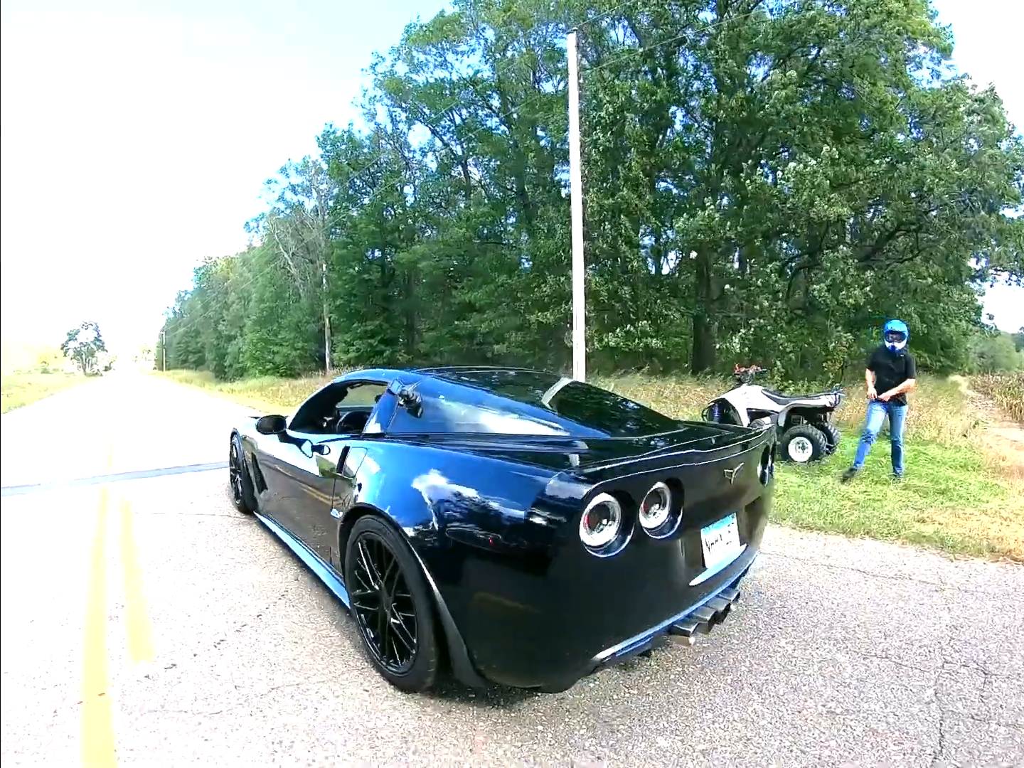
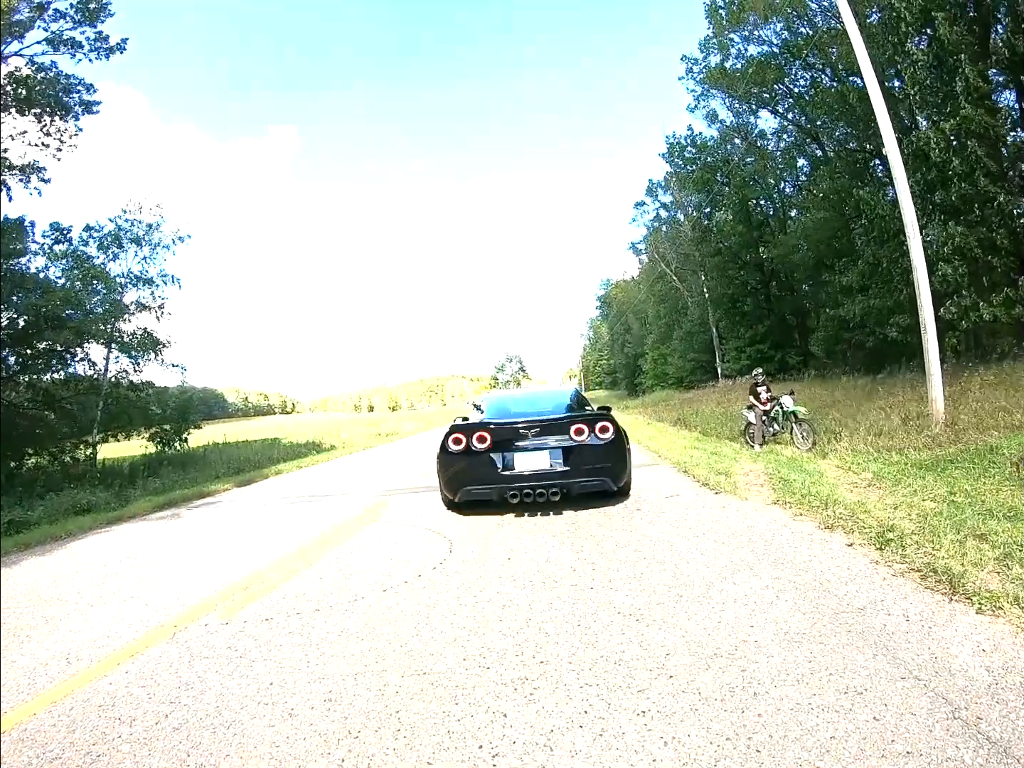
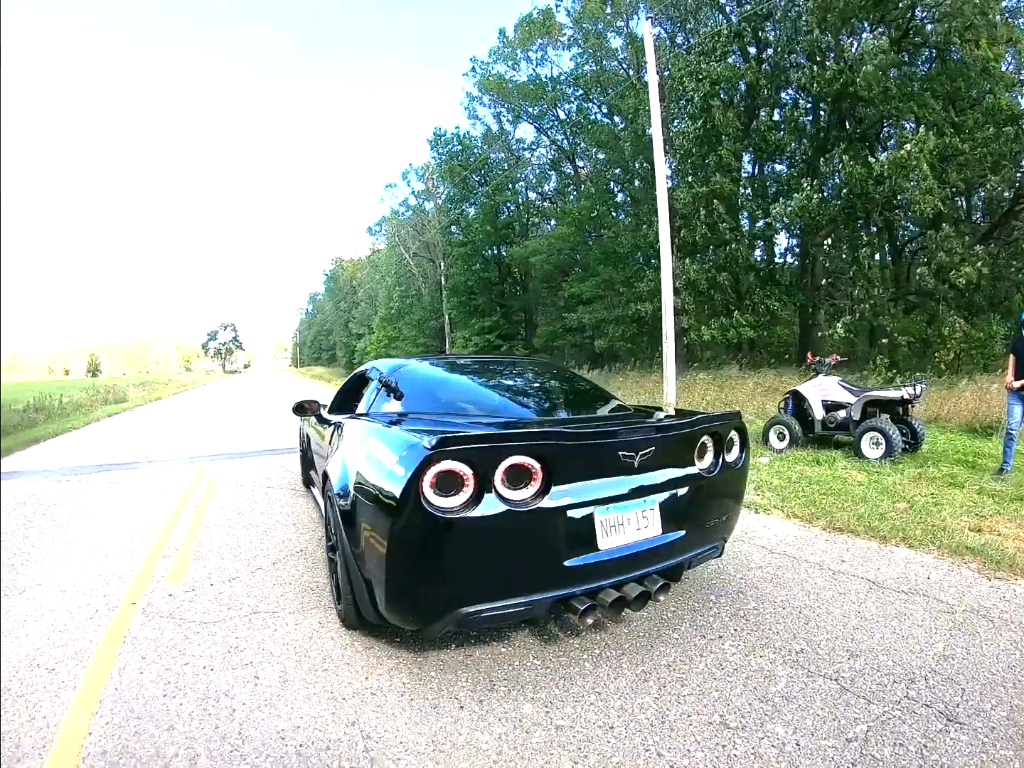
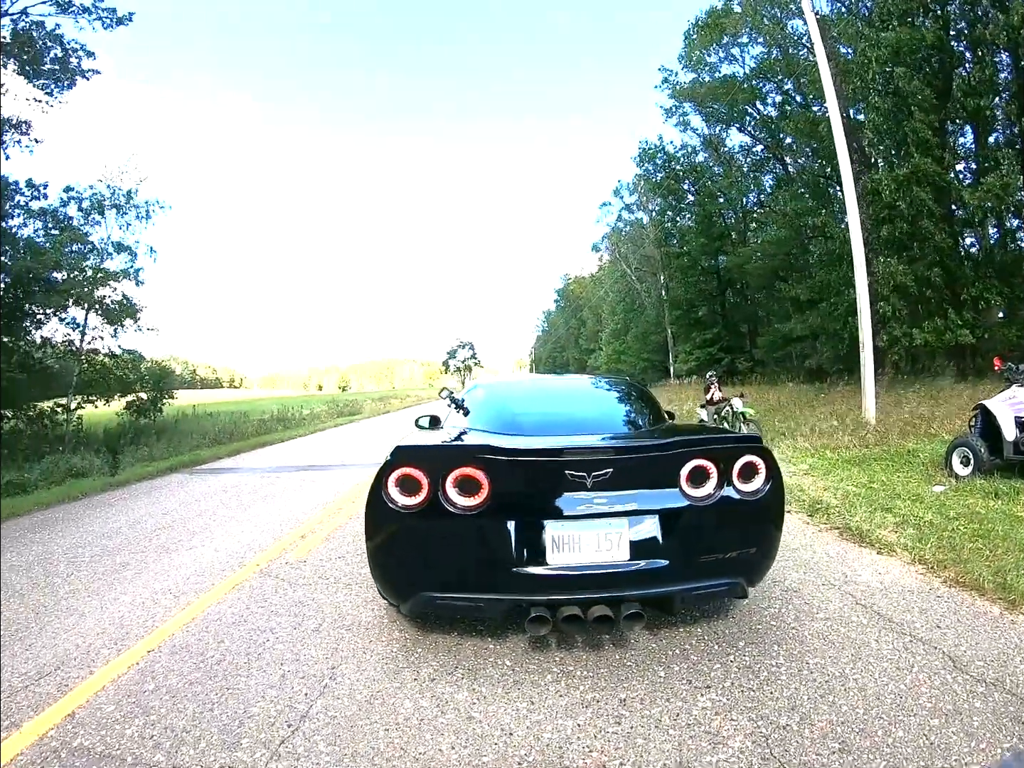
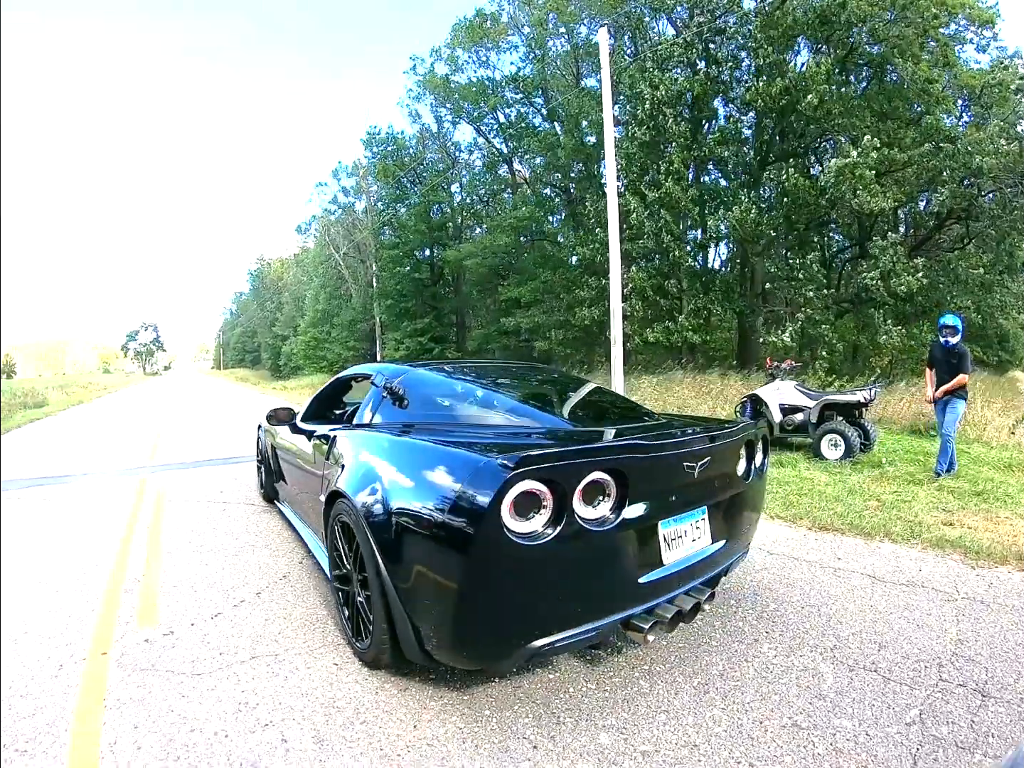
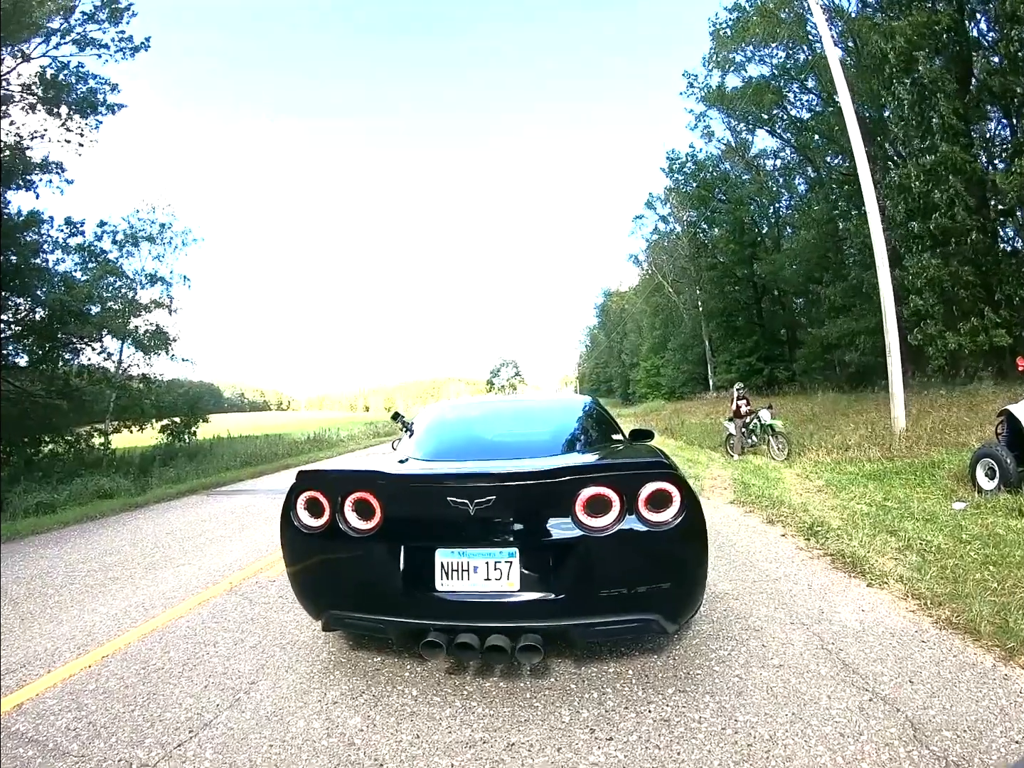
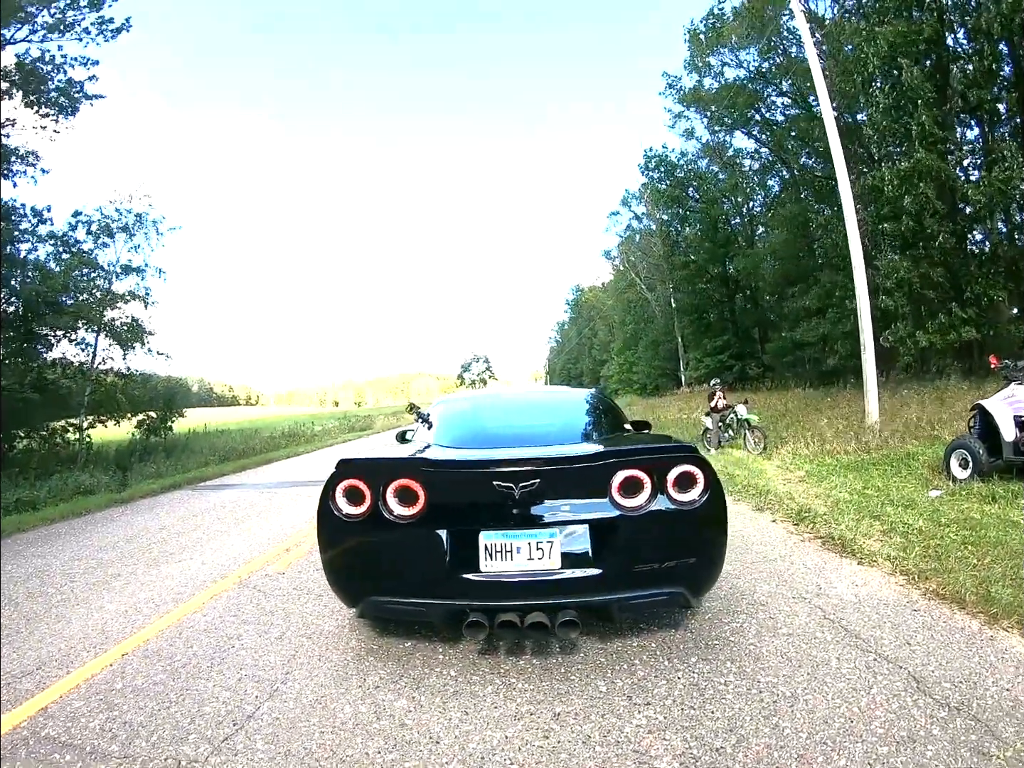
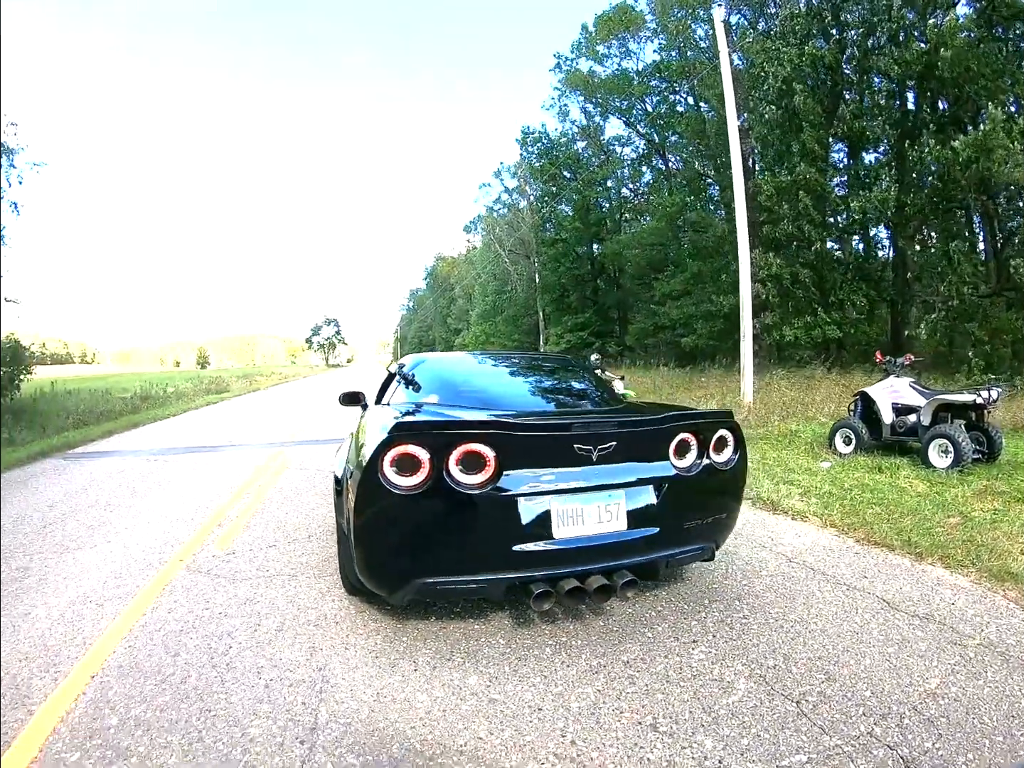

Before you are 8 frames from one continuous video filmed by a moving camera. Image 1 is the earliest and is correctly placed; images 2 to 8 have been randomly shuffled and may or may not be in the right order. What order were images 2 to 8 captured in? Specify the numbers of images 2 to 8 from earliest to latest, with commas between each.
5, 3, 8, 4, 7, 6, 2
